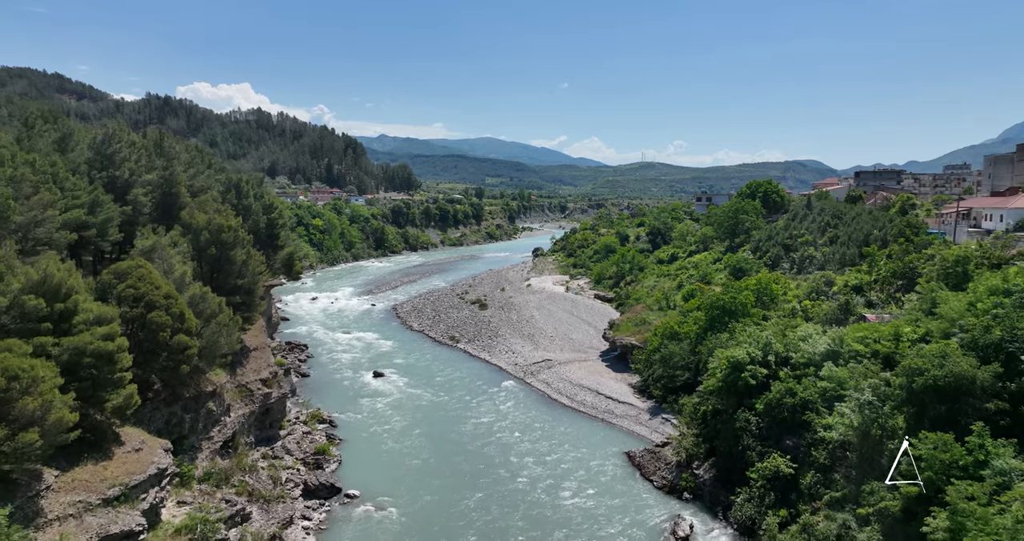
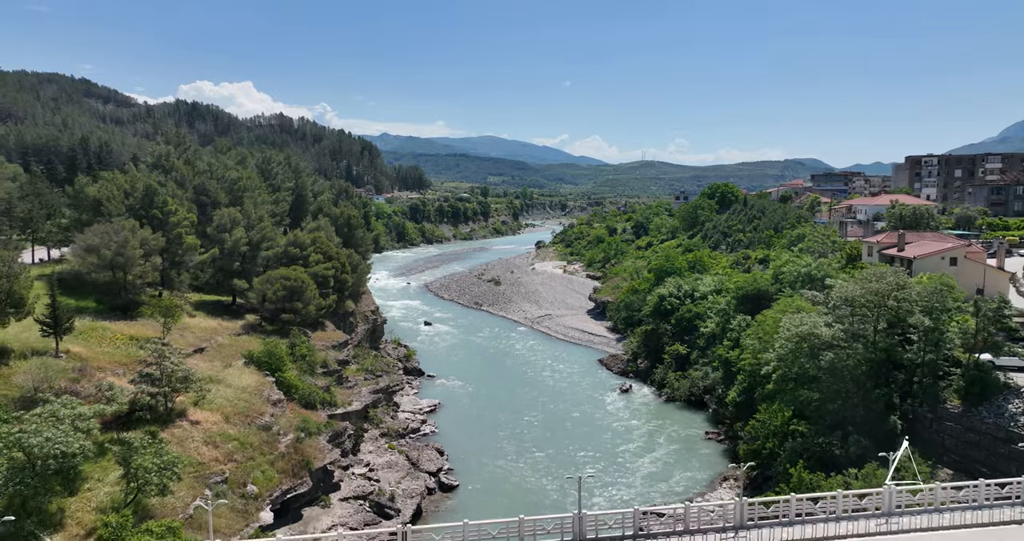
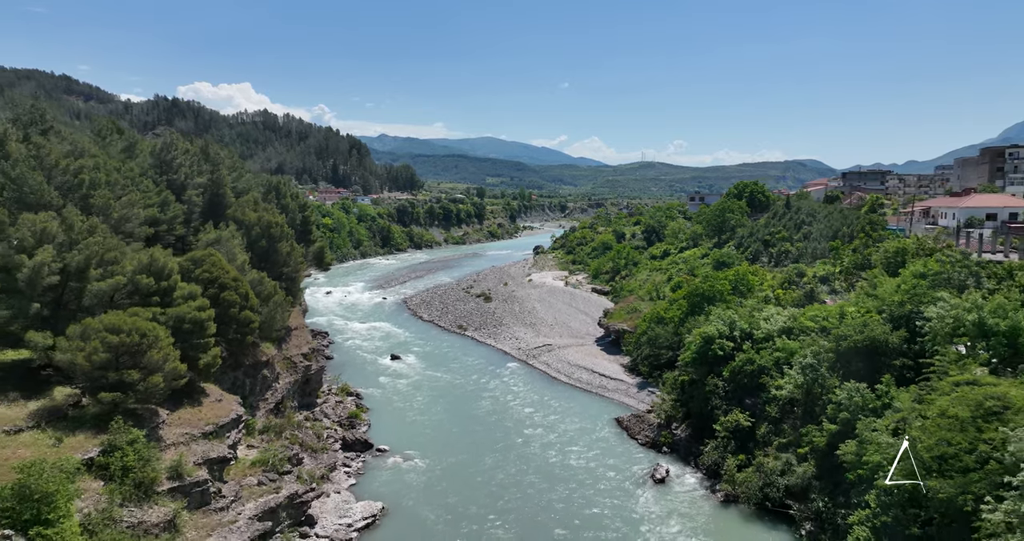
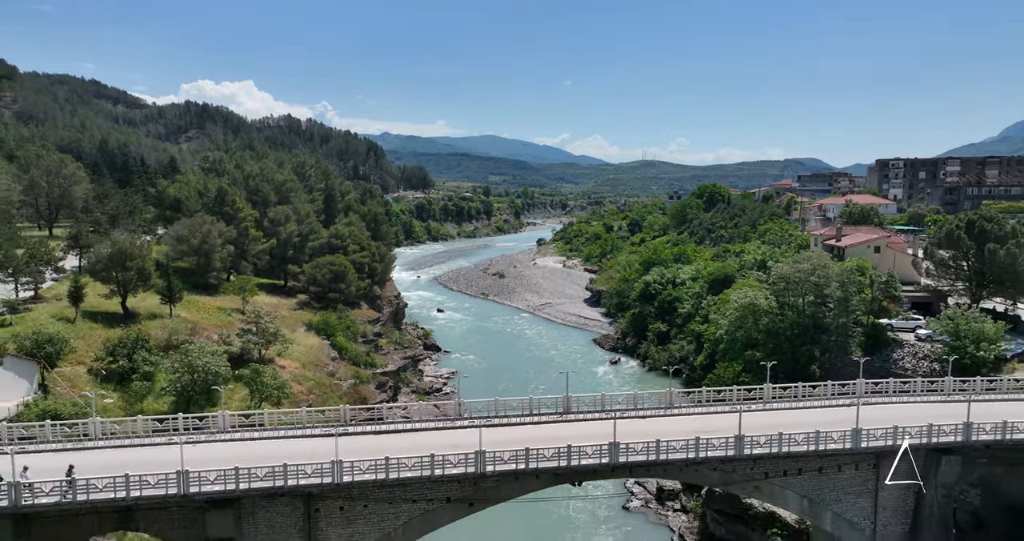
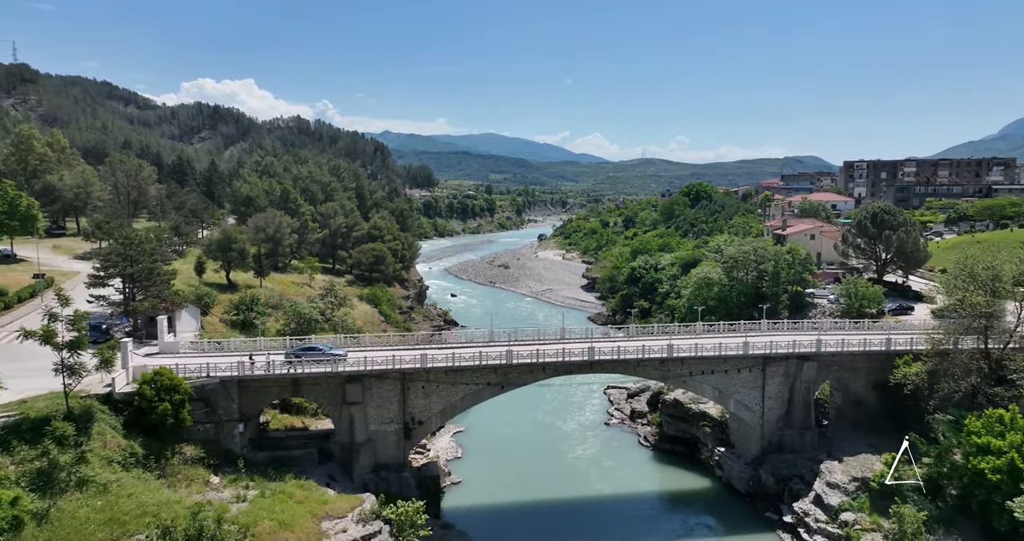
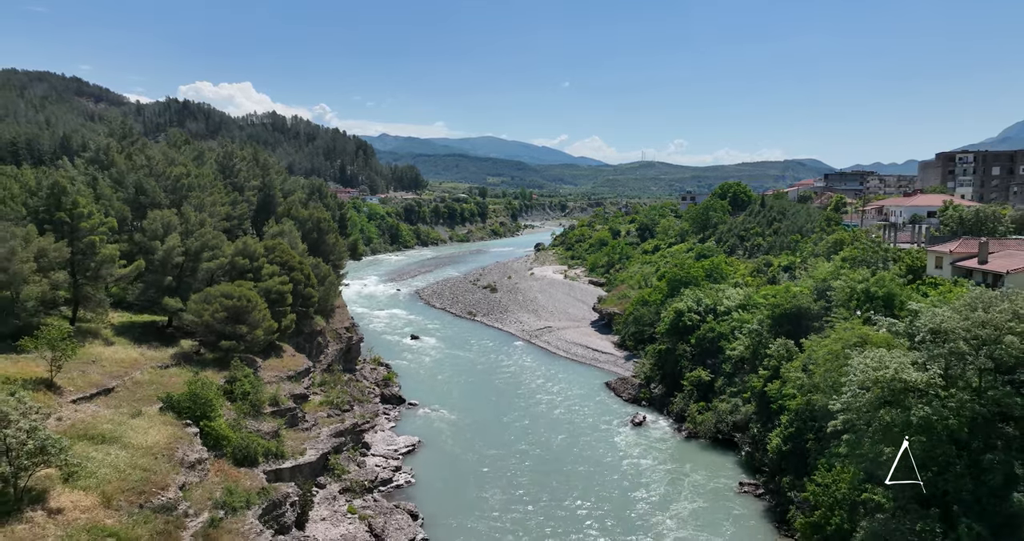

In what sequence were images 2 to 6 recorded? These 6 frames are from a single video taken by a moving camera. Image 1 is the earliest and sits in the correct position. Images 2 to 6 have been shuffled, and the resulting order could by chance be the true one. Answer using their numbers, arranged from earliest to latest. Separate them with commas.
3, 6, 2, 4, 5
